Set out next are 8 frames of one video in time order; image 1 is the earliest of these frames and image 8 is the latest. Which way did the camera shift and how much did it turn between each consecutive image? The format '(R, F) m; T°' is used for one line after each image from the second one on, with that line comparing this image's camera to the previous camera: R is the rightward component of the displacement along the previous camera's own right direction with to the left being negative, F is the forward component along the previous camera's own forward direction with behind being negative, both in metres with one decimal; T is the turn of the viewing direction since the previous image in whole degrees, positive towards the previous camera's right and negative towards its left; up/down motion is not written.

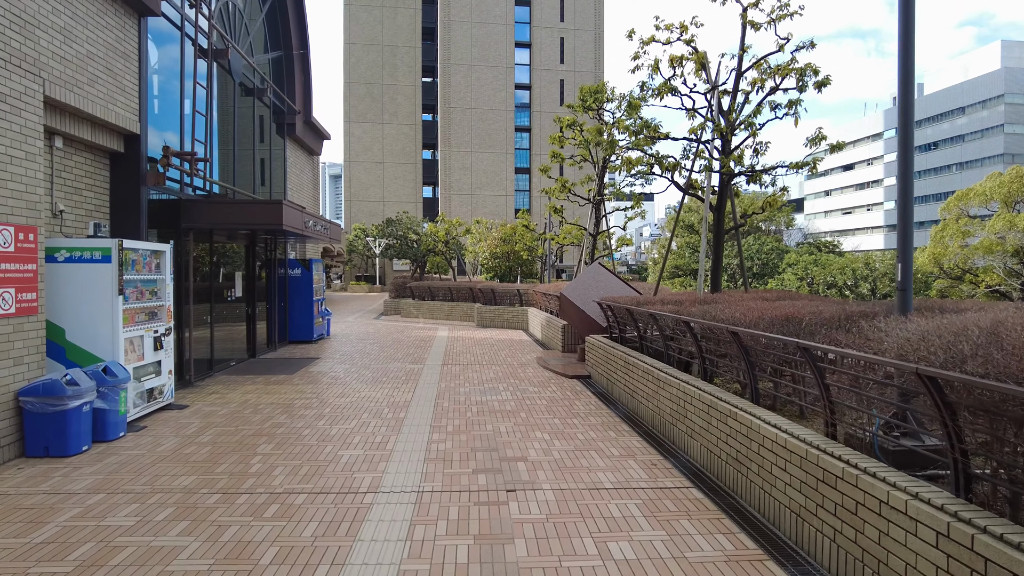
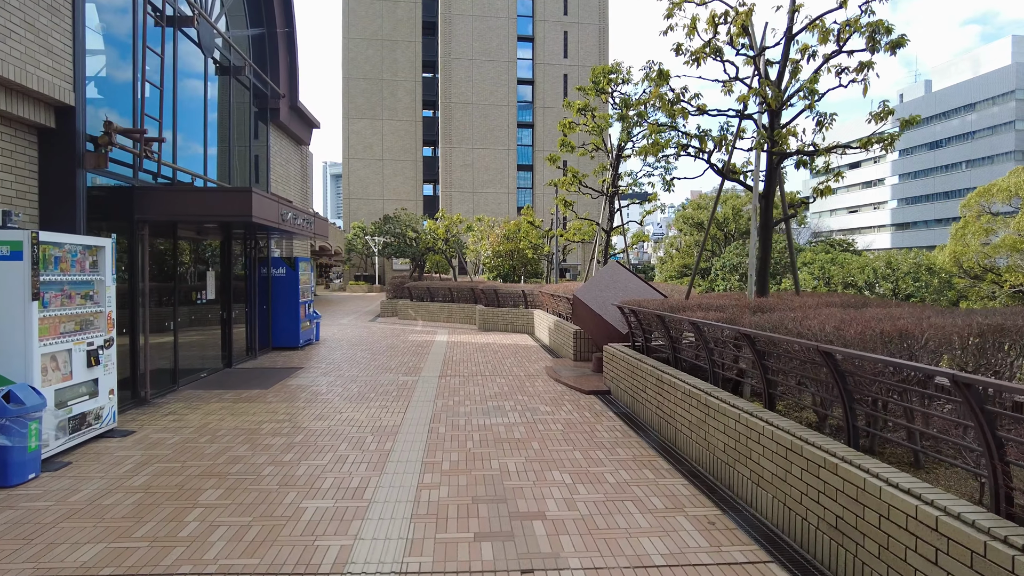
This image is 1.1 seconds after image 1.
(-0.1, +1.2) m; 0°
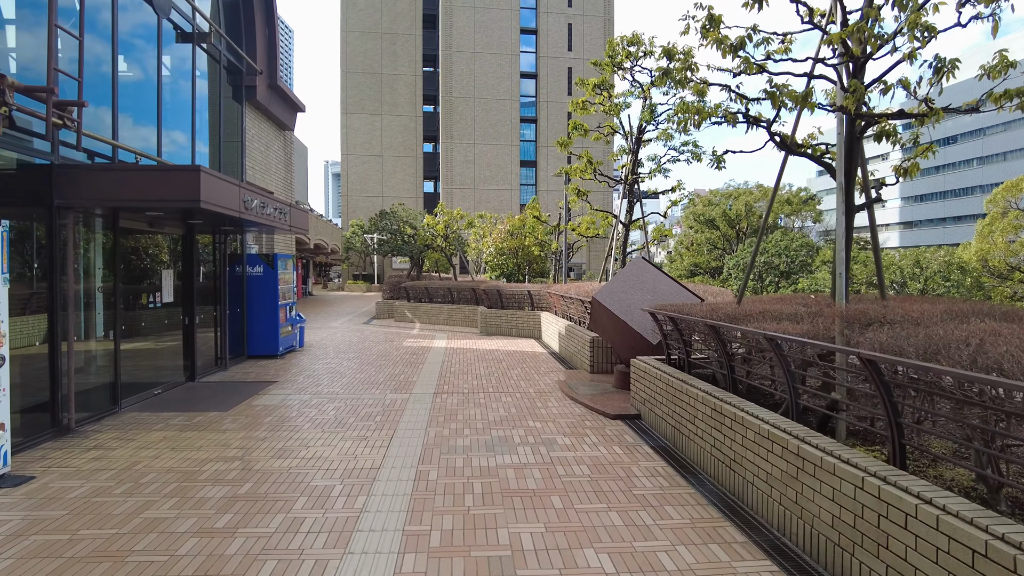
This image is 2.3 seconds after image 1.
(-0.1, +1.4) m; 0°
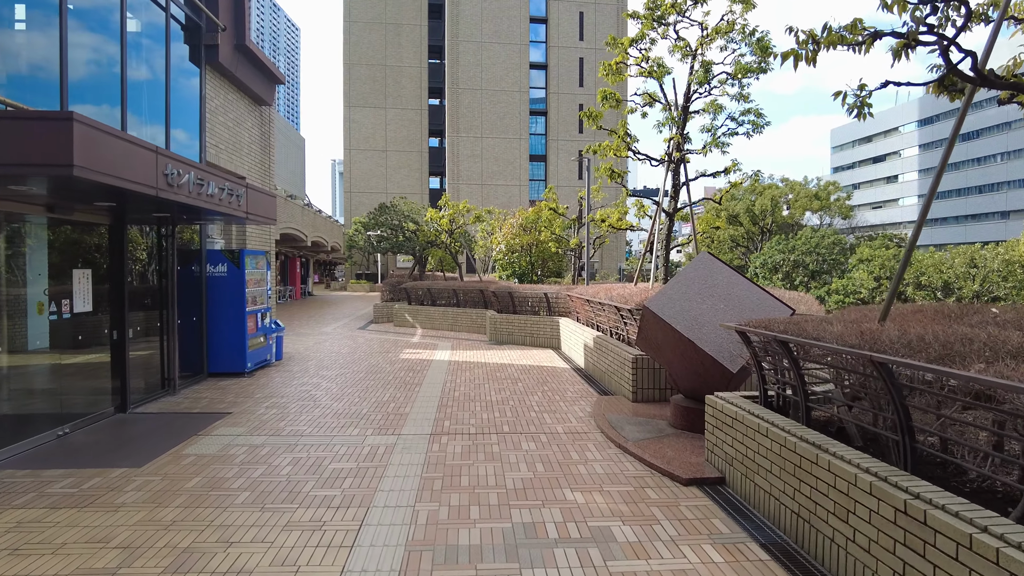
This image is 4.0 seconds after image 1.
(-0.2, +2.1) m; -1°
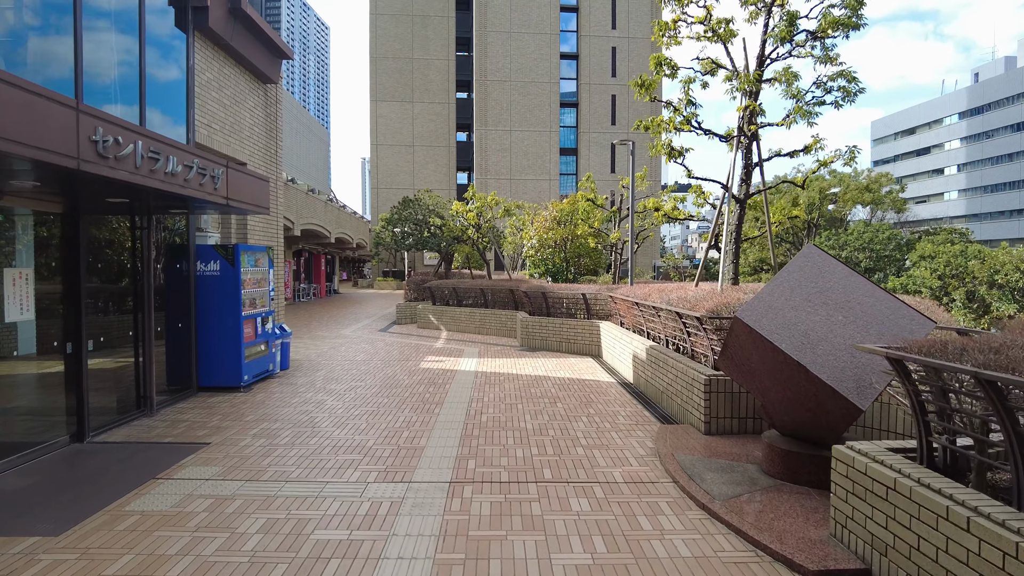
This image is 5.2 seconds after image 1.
(-0.1, +1.4) m; -2°
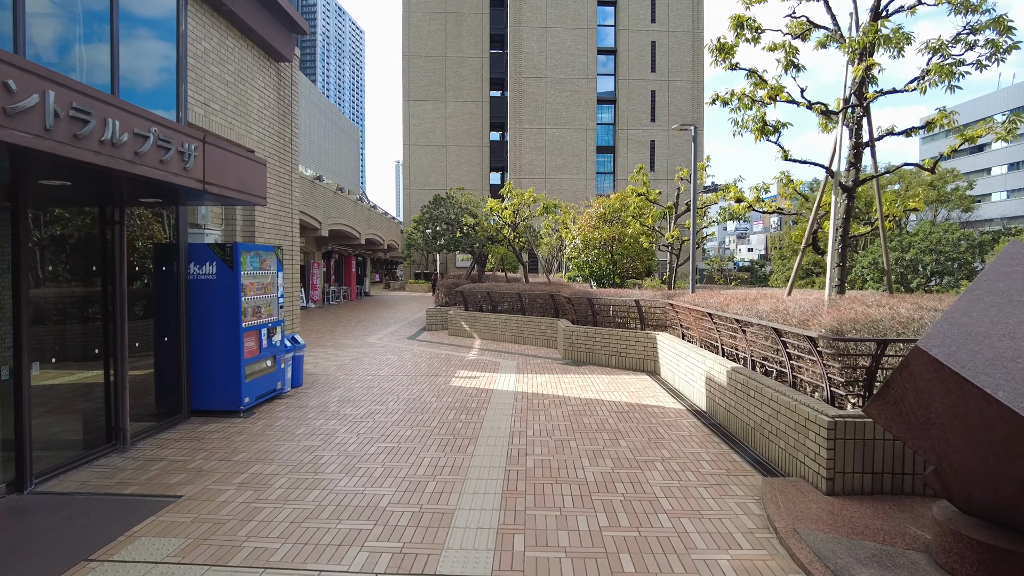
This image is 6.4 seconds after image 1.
(-0.2, +1.4) m; -3°
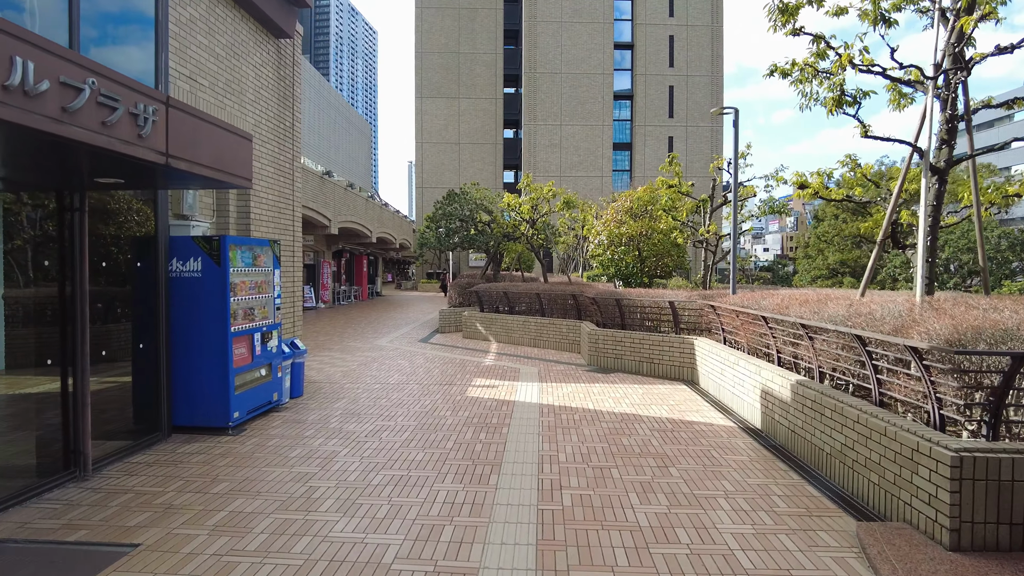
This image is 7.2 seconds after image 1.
(-0.1, +0.9) m; -1°
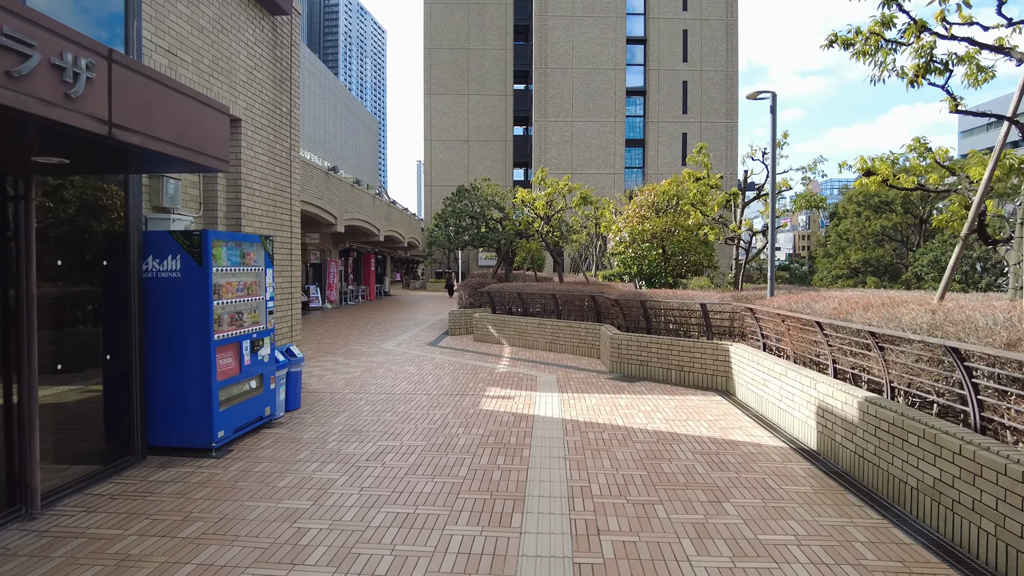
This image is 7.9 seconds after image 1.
(-0.1, +0.8) m; -1°
